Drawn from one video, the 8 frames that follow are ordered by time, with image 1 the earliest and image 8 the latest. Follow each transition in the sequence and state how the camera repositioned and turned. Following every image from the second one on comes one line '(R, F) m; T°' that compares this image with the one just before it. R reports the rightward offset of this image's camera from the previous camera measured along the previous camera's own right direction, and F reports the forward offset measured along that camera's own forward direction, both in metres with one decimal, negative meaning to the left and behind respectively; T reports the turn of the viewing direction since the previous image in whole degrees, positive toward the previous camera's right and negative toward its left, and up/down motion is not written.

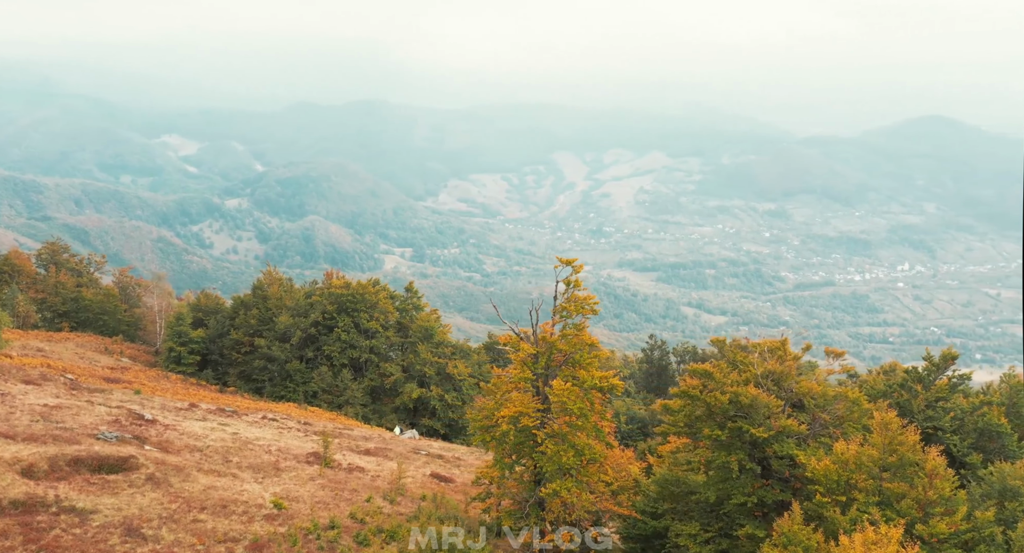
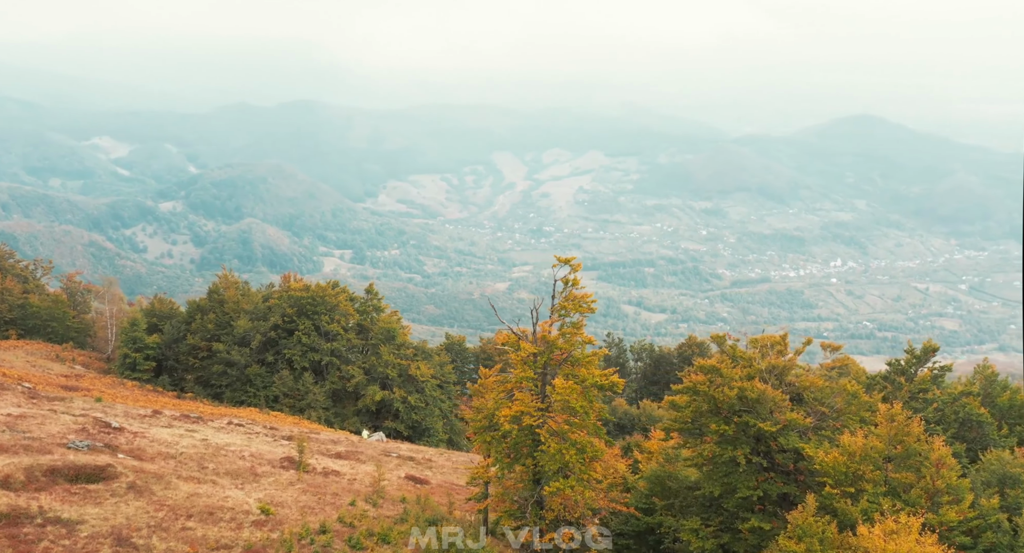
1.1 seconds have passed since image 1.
(-1.2, +0.1) m; +3°
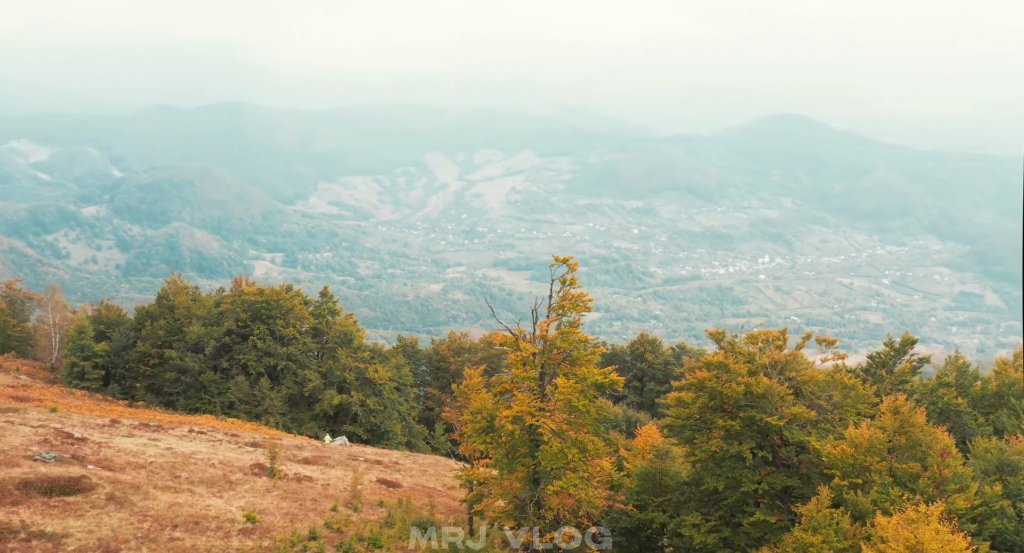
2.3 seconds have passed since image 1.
(-1.3, +0.1) m; +3°
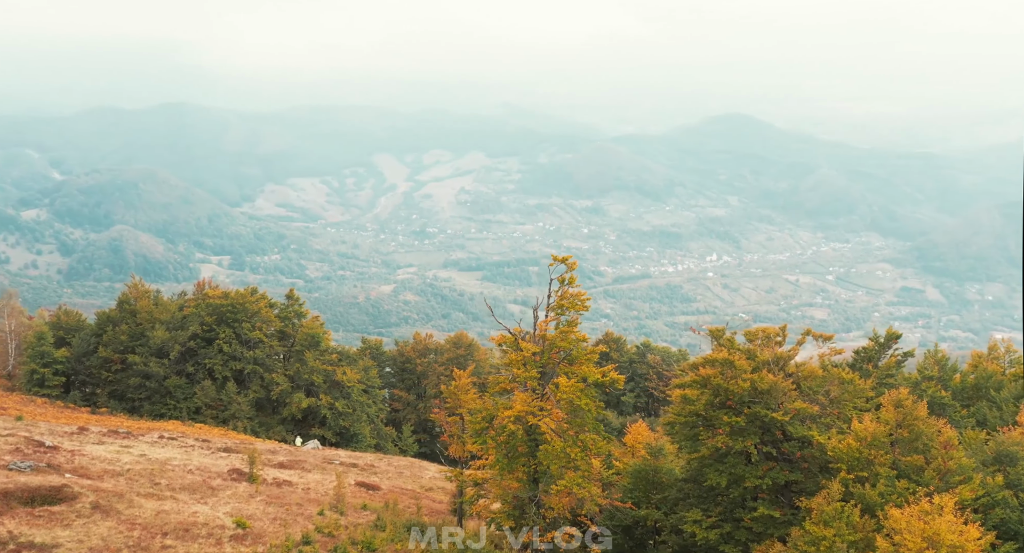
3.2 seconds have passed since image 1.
(-1.0, +0.1) m; +2°
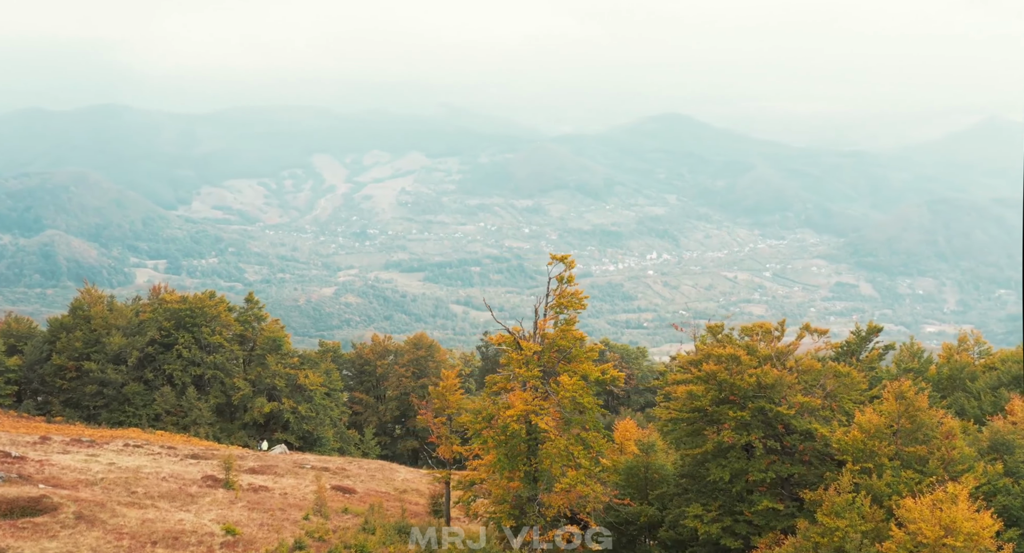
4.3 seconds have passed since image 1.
(-1.2, 0.0) m; +3°
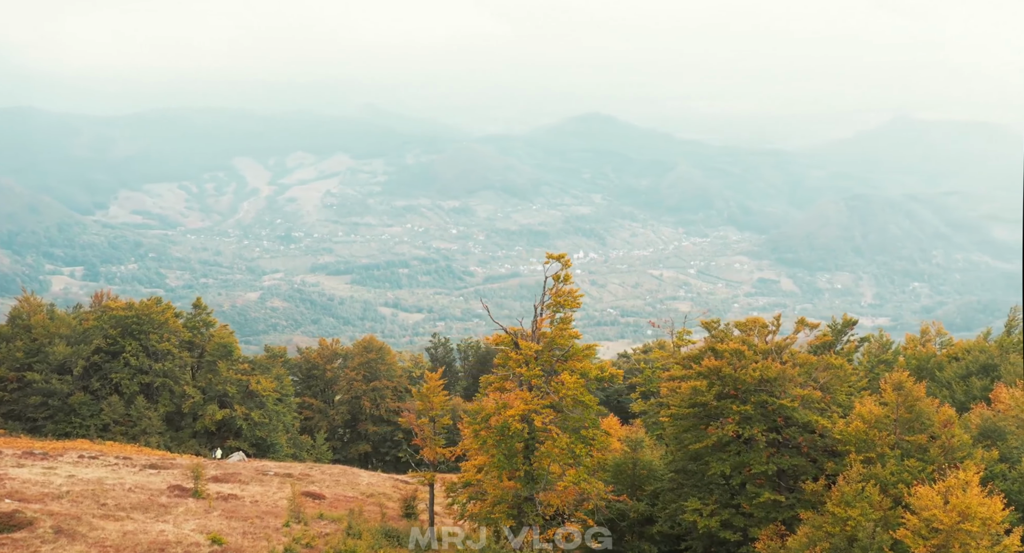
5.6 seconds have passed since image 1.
(-1.4, 0.0) m; +3°
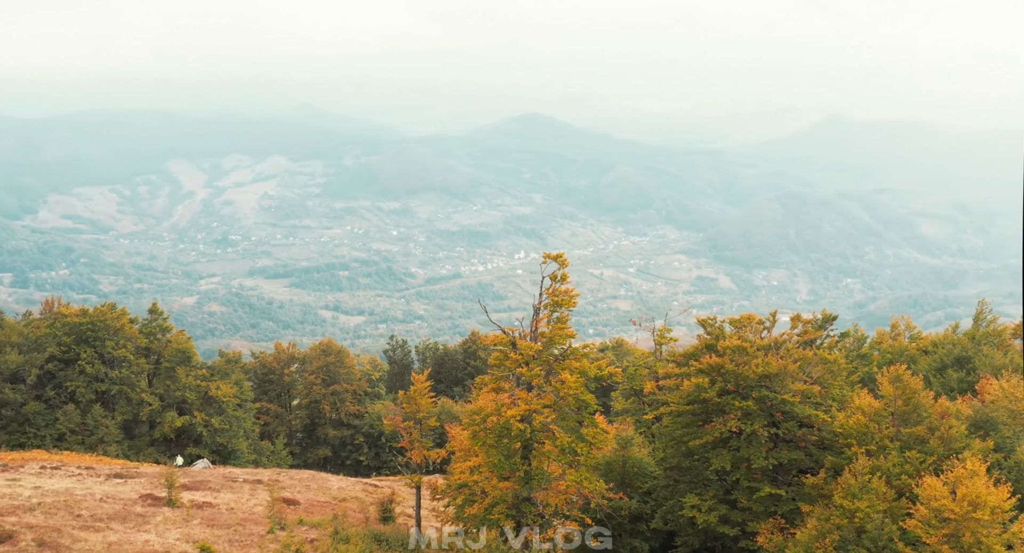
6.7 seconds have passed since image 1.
(-1.2, 0.0) m; +3°
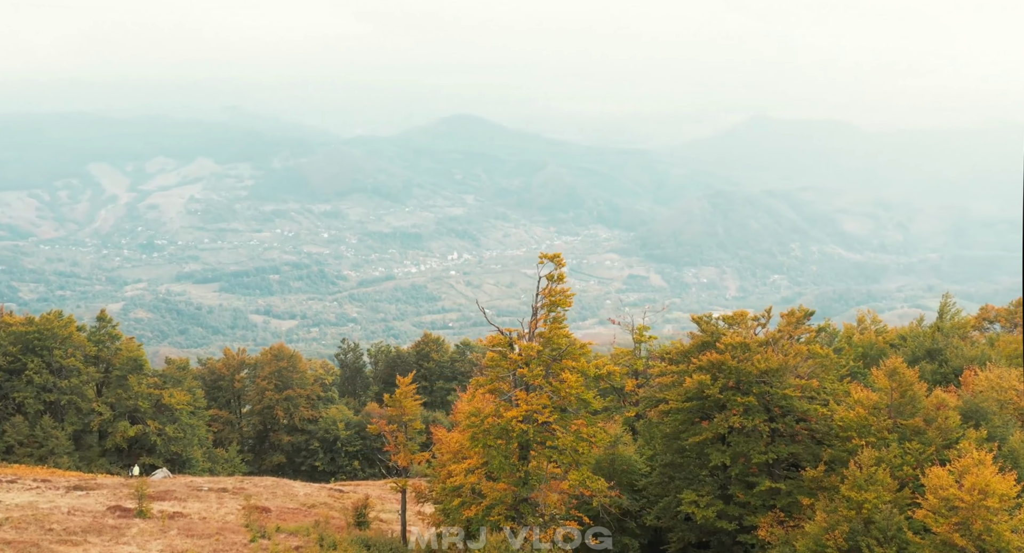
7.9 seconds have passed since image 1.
(-1.3, 0.0) m; +3°
